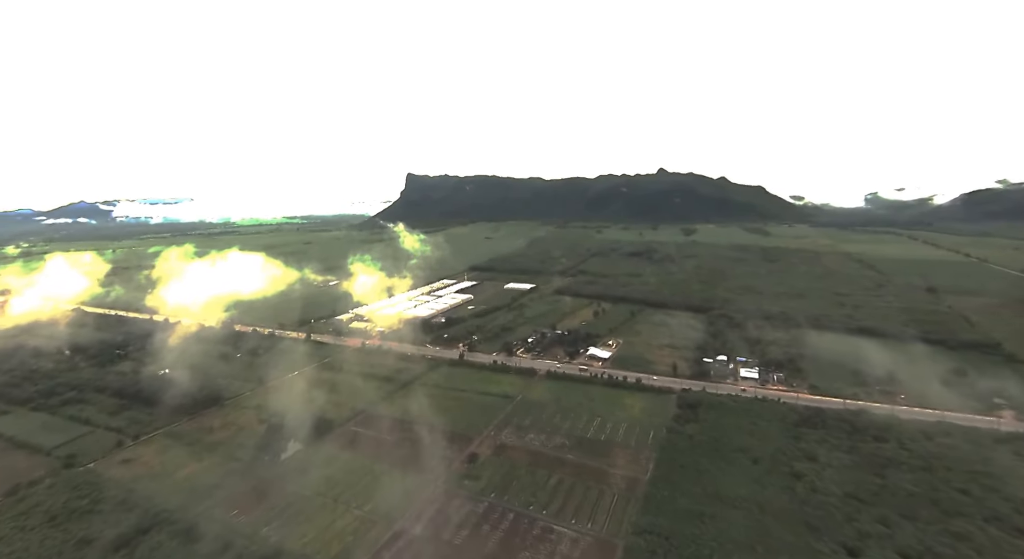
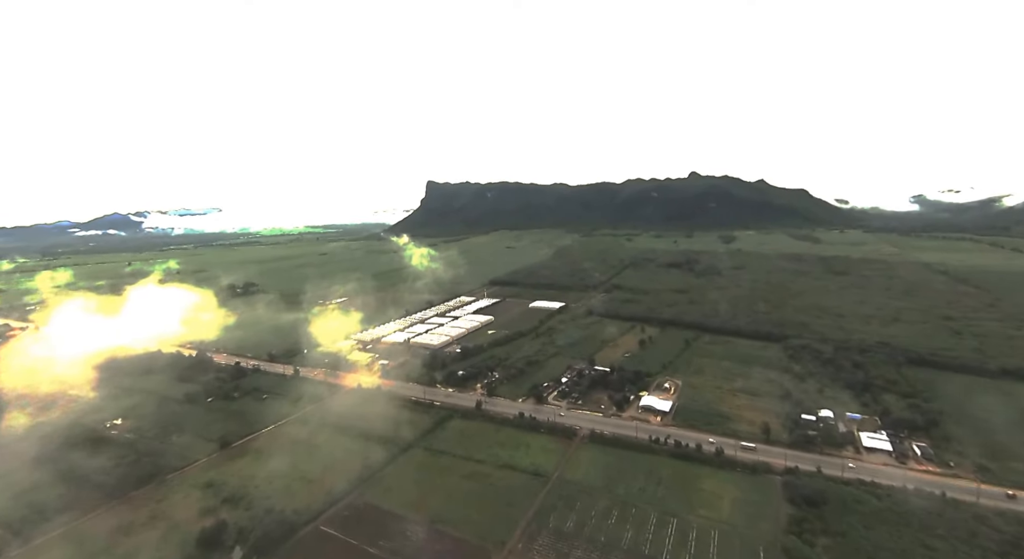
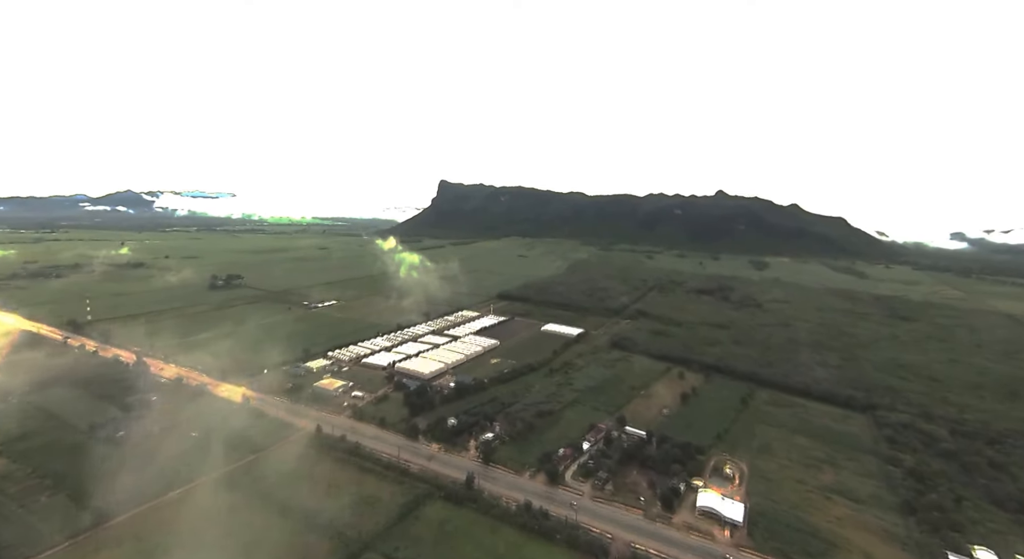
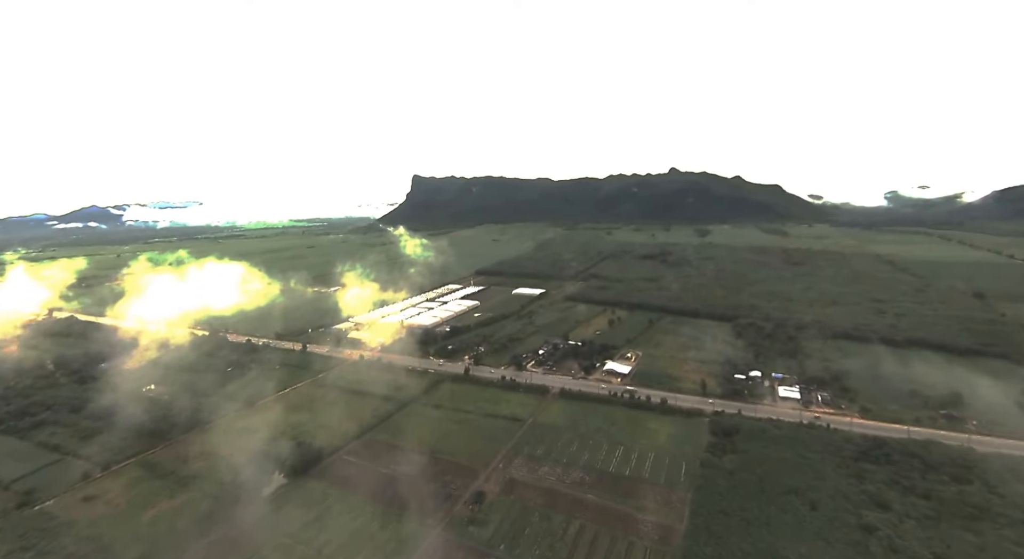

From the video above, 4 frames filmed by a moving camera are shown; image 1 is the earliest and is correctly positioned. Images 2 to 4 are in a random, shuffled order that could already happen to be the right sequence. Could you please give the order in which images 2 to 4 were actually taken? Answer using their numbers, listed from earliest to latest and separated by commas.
4, 2, 3
